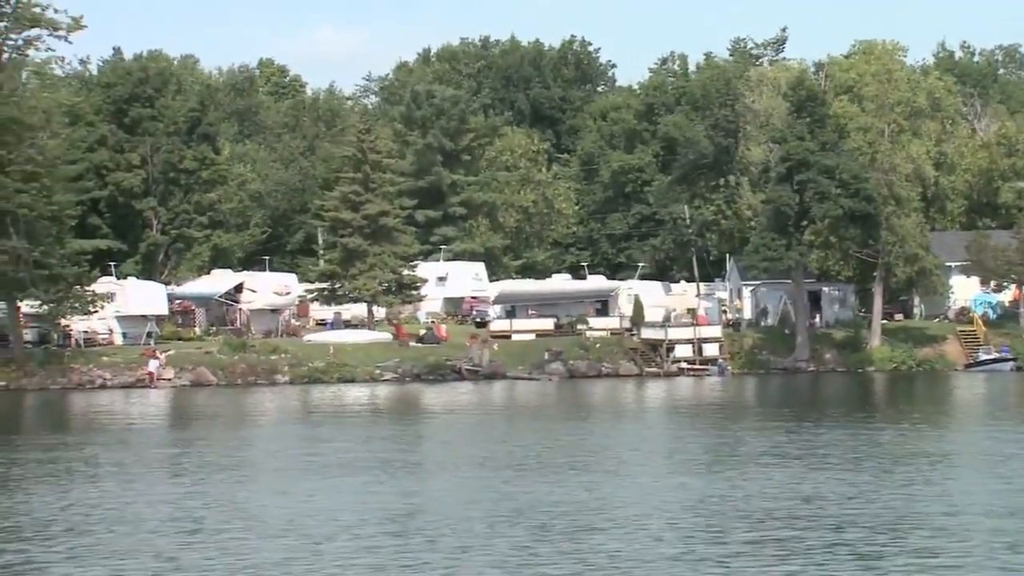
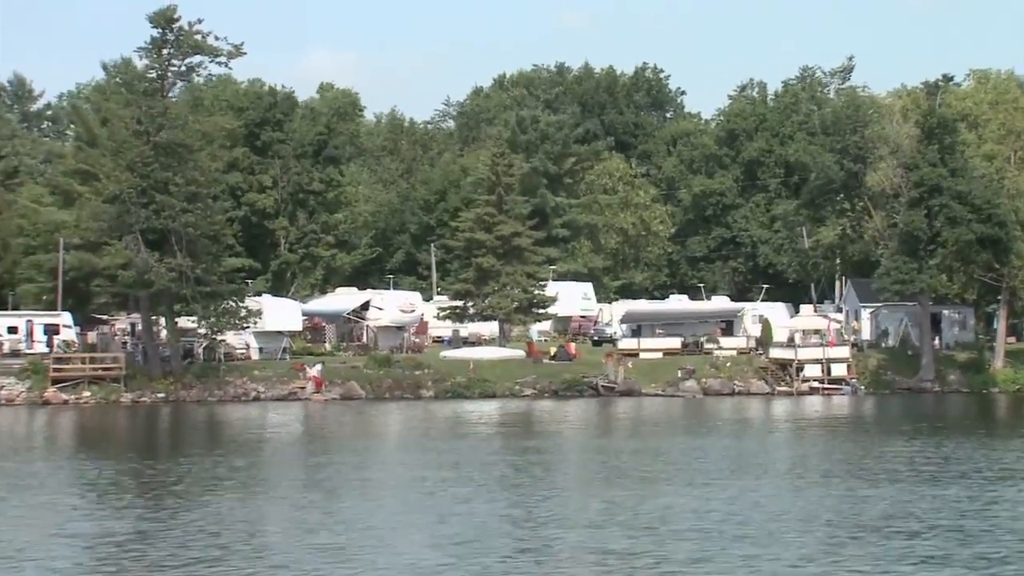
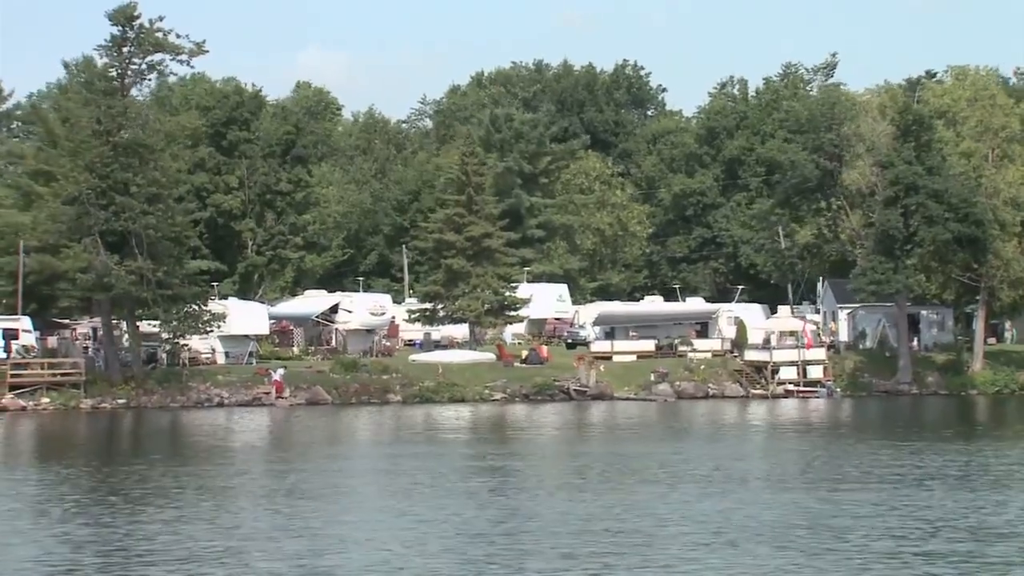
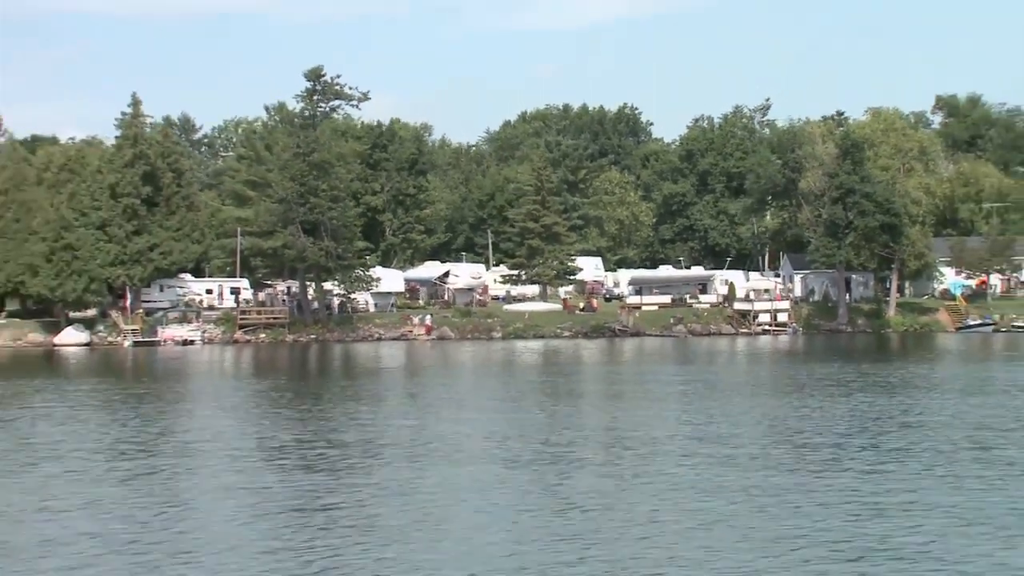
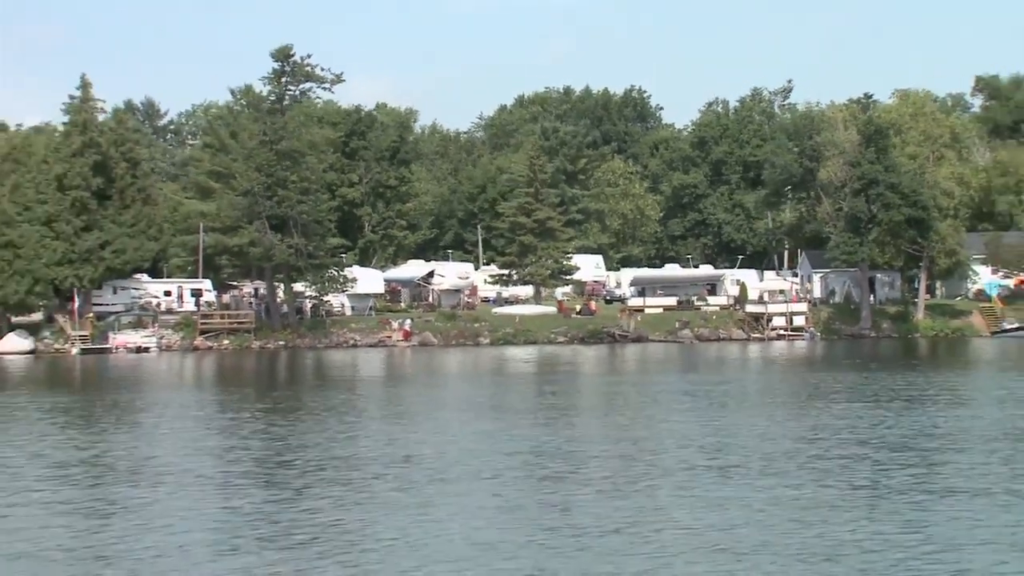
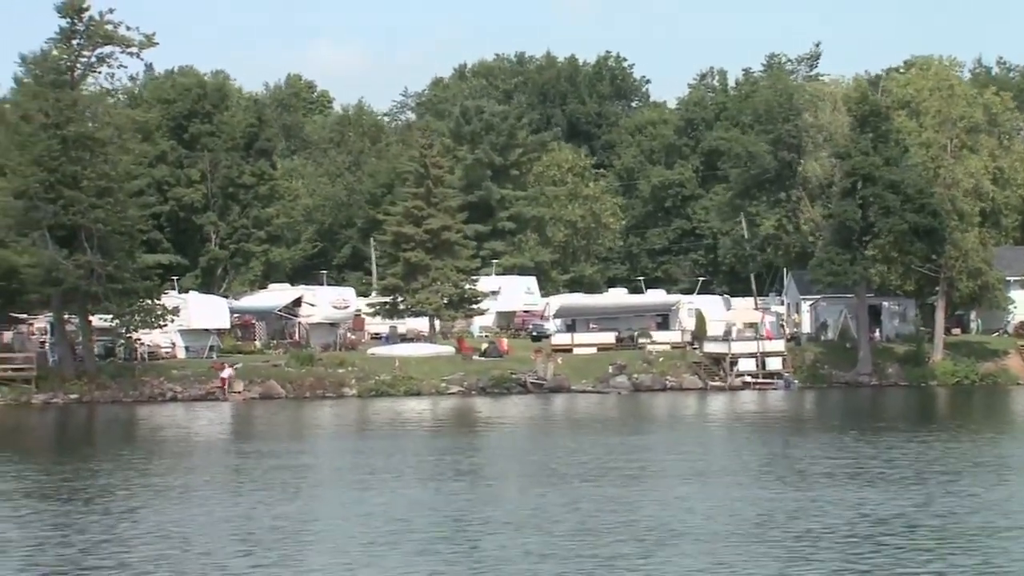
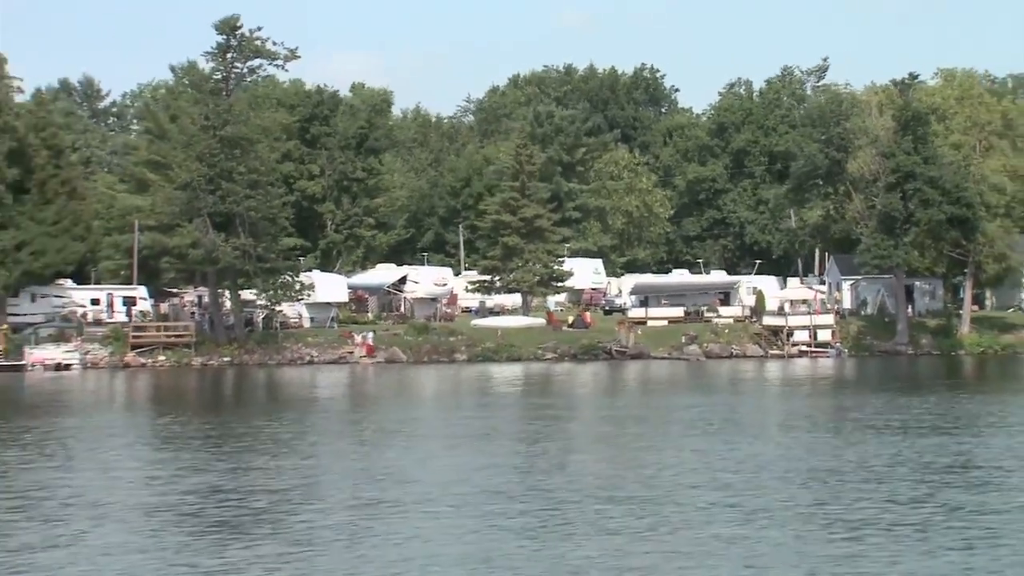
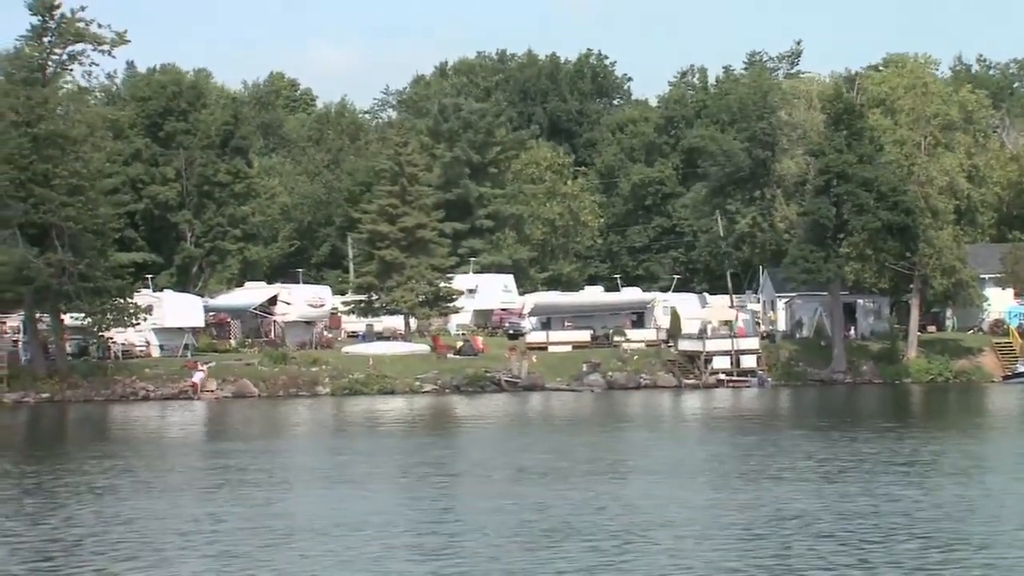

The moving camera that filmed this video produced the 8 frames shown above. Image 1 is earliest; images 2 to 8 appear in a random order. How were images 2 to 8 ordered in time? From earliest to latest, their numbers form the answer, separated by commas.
8, 6, 3, 2, 7, 5, 4
